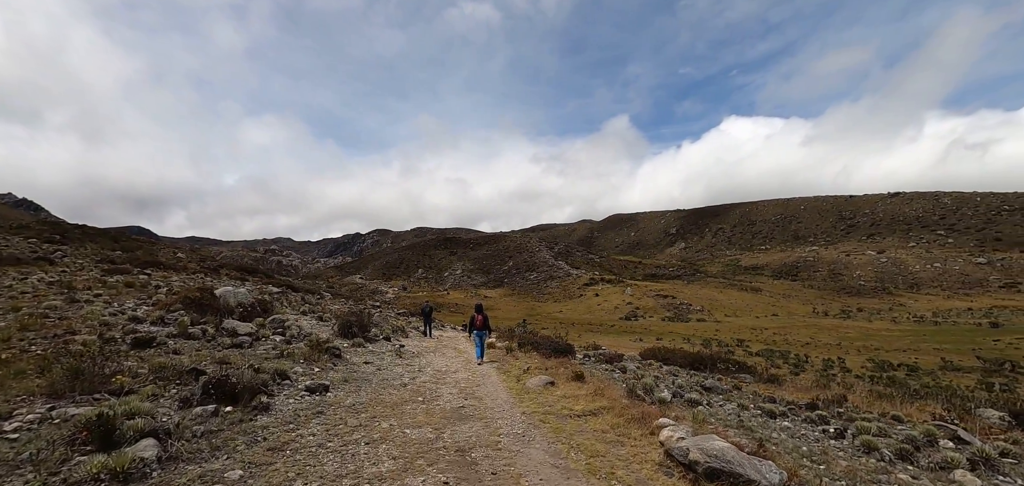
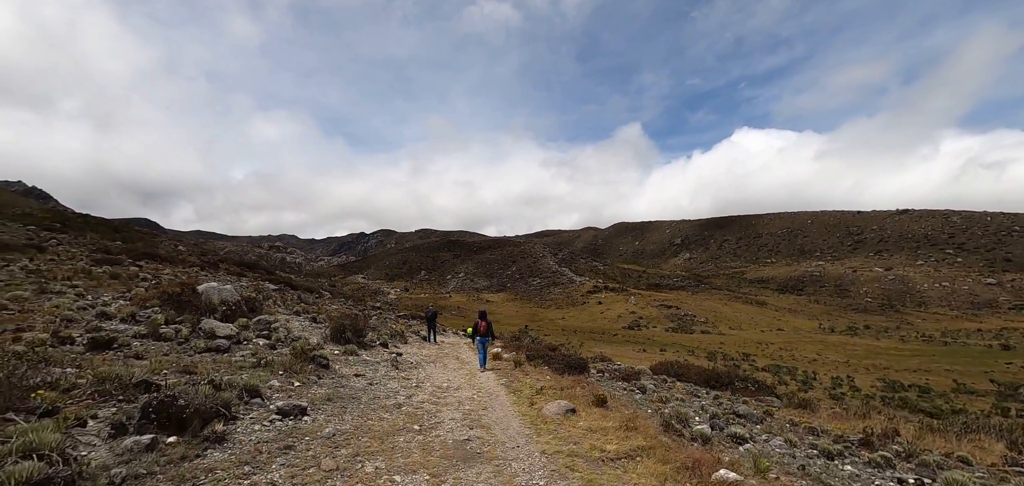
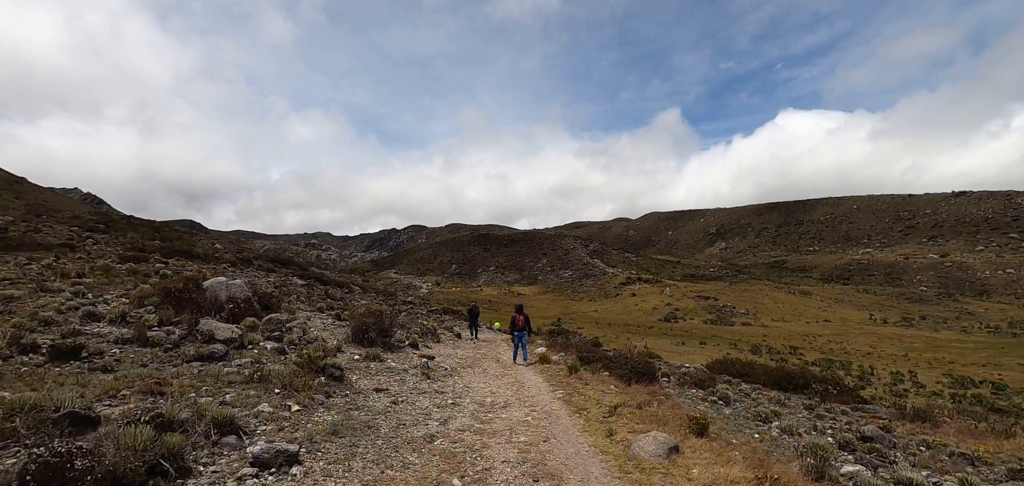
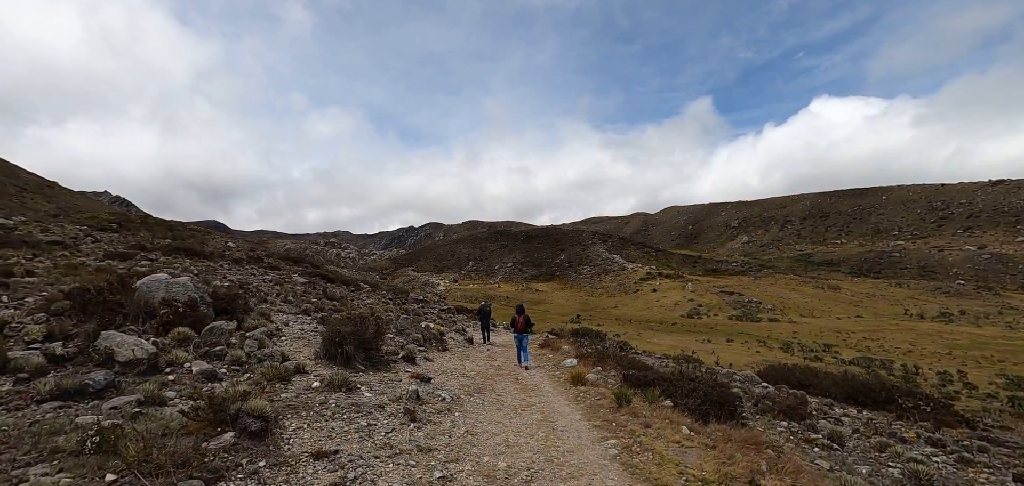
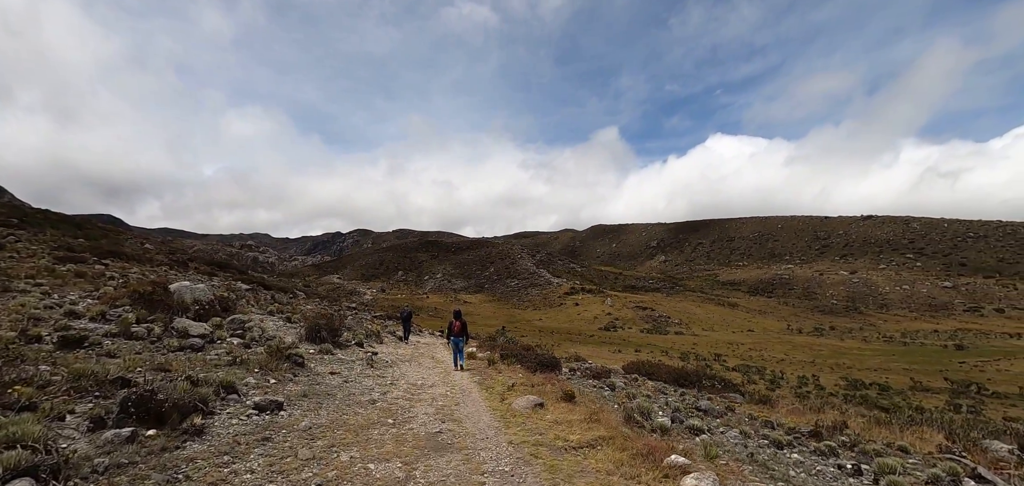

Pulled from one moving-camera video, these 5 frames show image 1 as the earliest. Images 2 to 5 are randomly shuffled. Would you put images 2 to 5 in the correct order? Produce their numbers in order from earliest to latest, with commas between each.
5, 2, 3, 4
